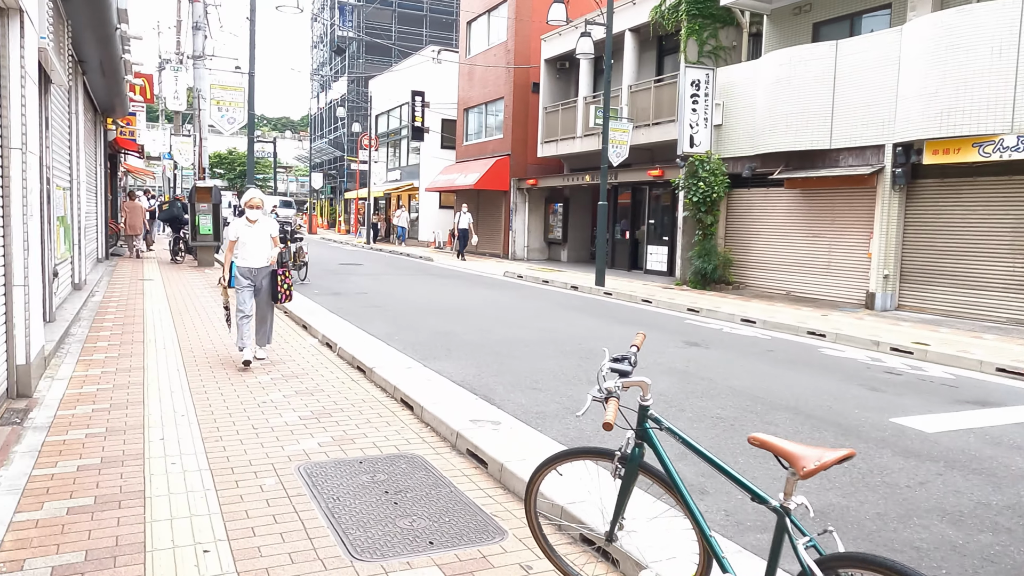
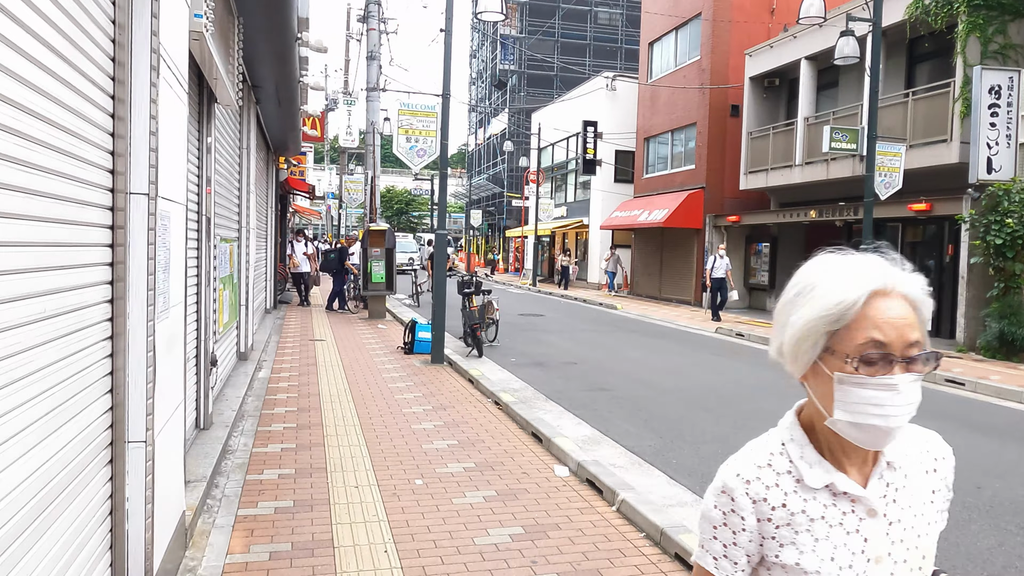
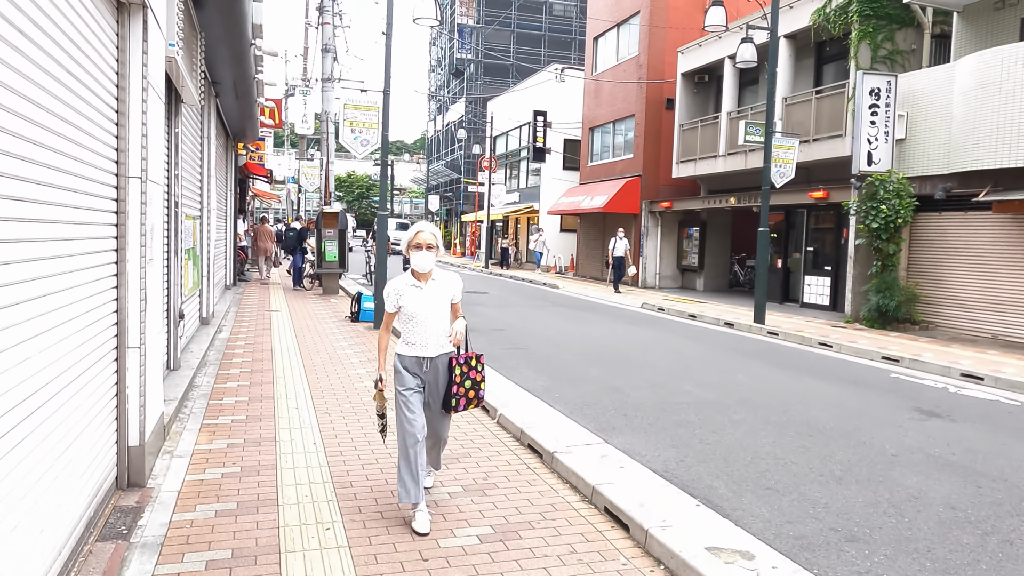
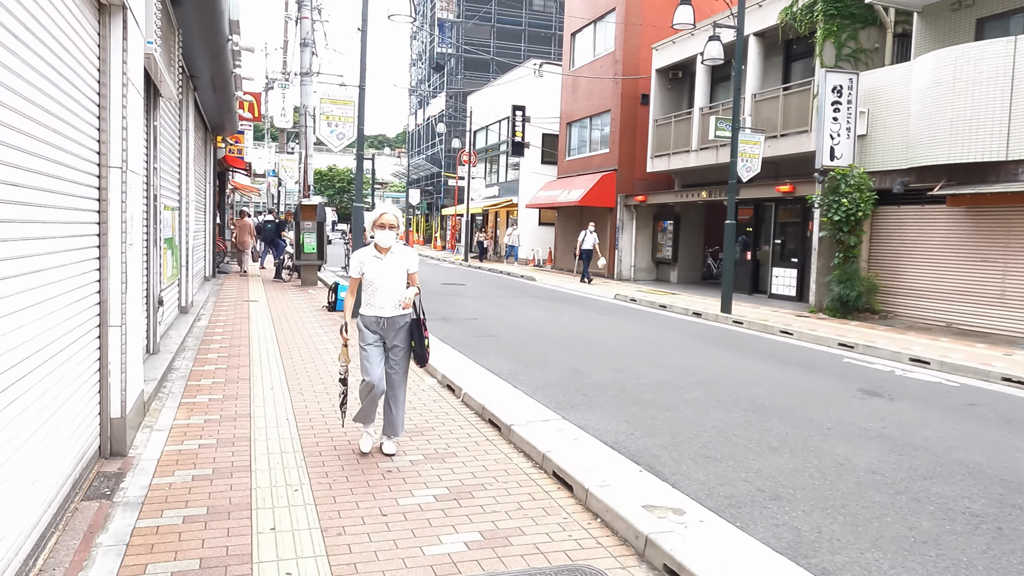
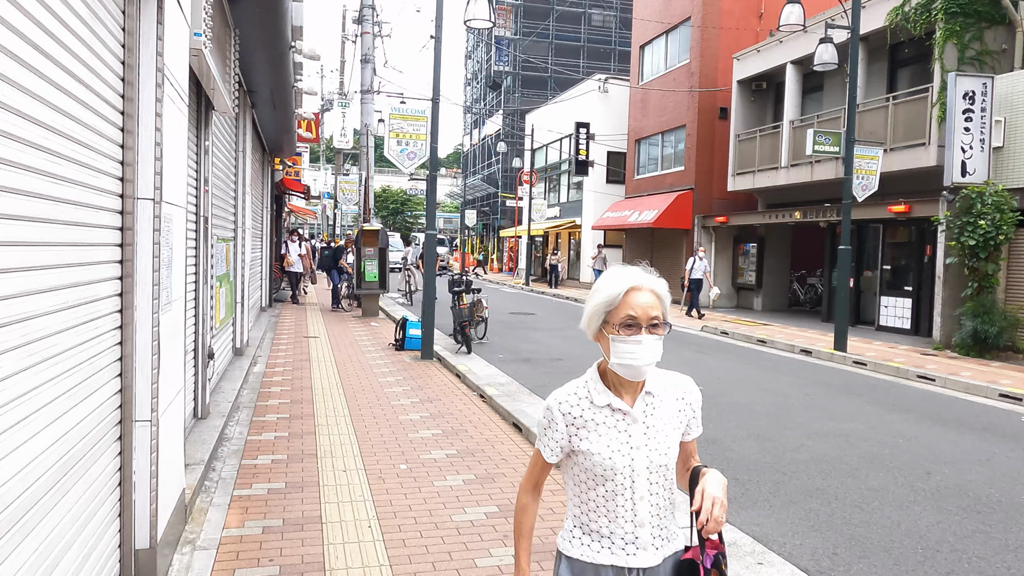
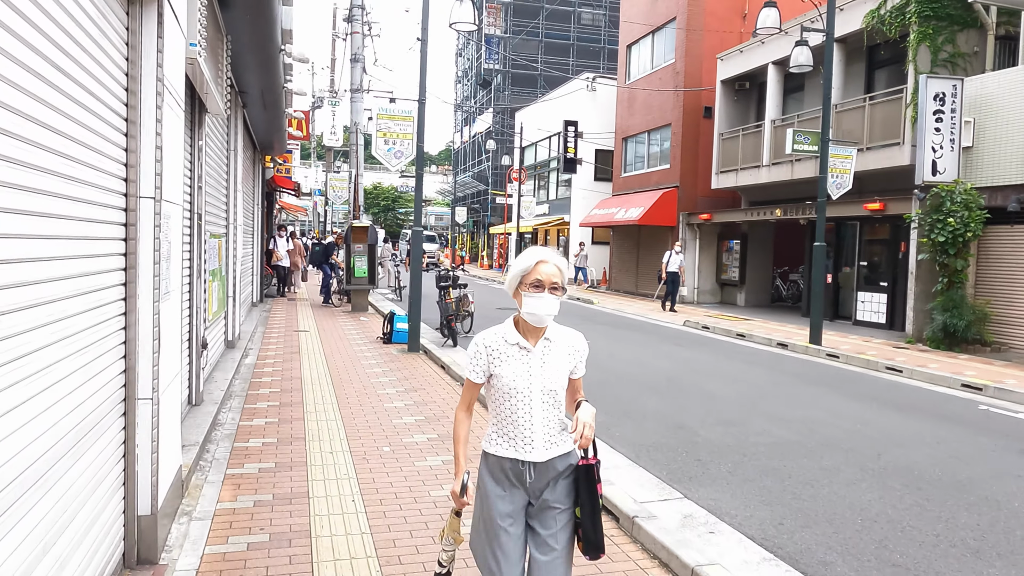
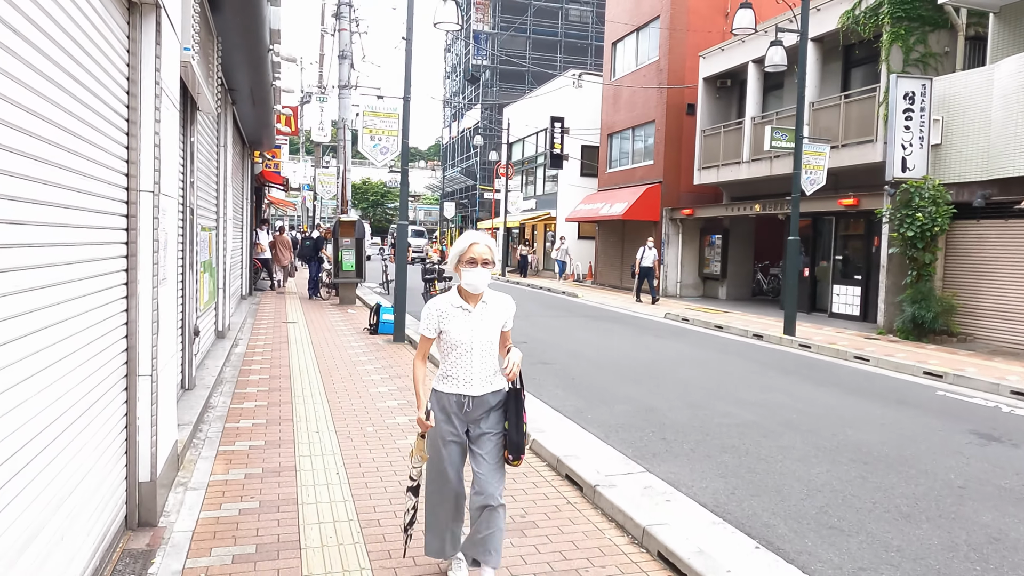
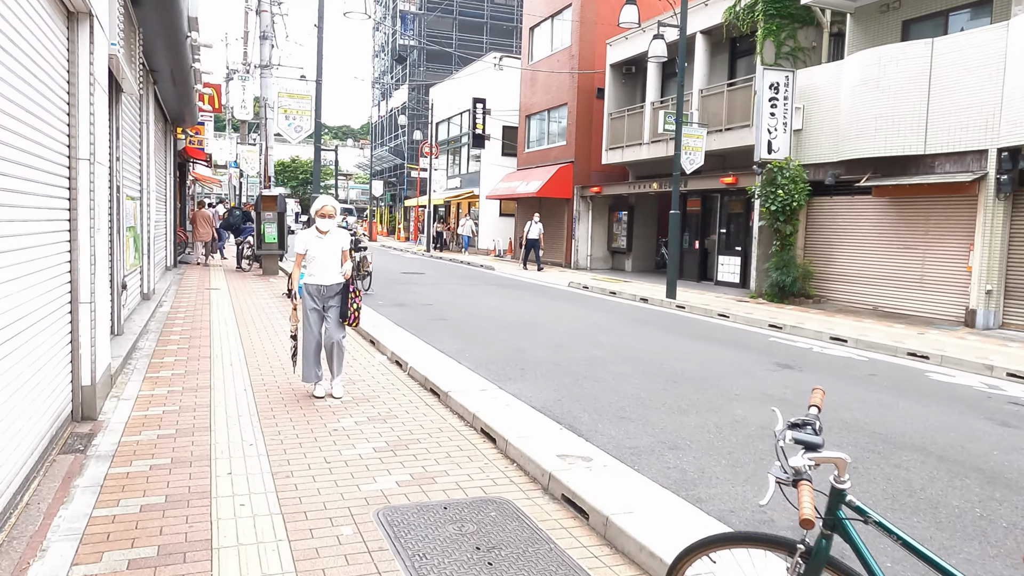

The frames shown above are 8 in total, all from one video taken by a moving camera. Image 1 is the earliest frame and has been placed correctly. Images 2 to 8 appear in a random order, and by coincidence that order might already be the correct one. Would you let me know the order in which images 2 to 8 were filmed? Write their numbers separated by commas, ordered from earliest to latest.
8, 4, 3, 7, 6, 5, 2
